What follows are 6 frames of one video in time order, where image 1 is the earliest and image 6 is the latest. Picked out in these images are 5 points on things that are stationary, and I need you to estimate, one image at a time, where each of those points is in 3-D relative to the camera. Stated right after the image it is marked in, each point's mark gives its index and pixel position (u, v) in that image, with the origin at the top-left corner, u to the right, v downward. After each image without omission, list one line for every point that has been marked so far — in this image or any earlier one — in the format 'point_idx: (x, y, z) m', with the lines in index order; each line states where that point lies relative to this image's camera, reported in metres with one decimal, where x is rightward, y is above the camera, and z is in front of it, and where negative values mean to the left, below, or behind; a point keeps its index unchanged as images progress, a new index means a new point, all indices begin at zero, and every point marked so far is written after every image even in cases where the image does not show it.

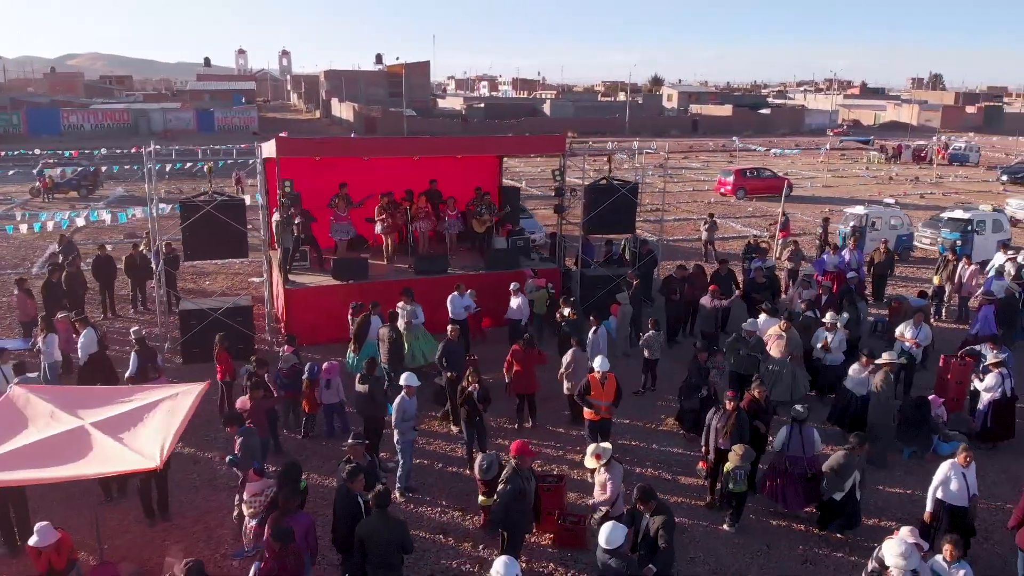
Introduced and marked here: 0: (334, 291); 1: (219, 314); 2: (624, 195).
0: (-2.4, -0.1, +11.4) m
1: (-3.7, -0.3, +10.9) m
2: (+1.6, +1.3, +12.3) m
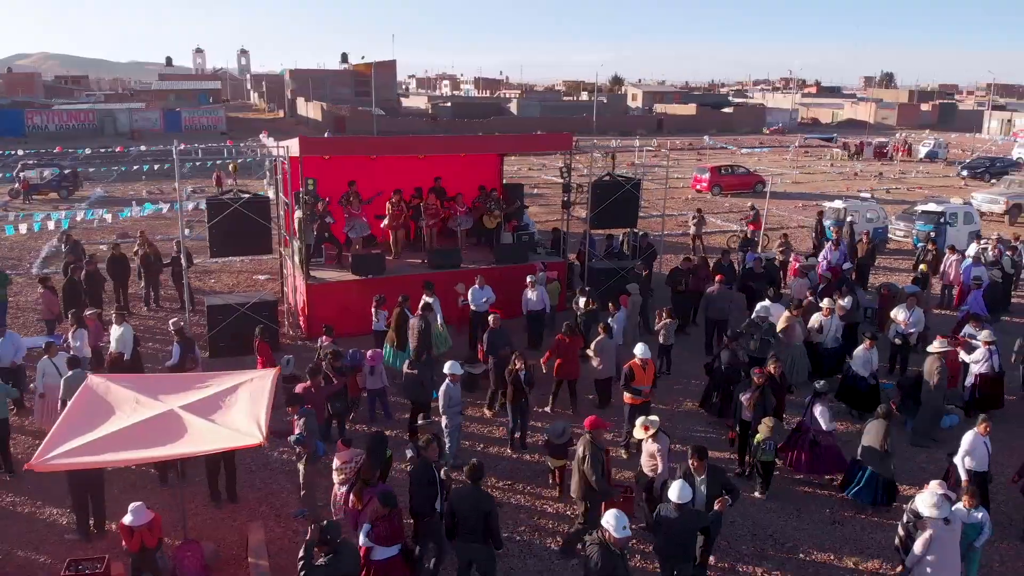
0: (-2.2, 0.0, +11.8) m
1: (-3.5, -0.3, +11.2) m
2: (+1.8, +1.4, +12.8) m
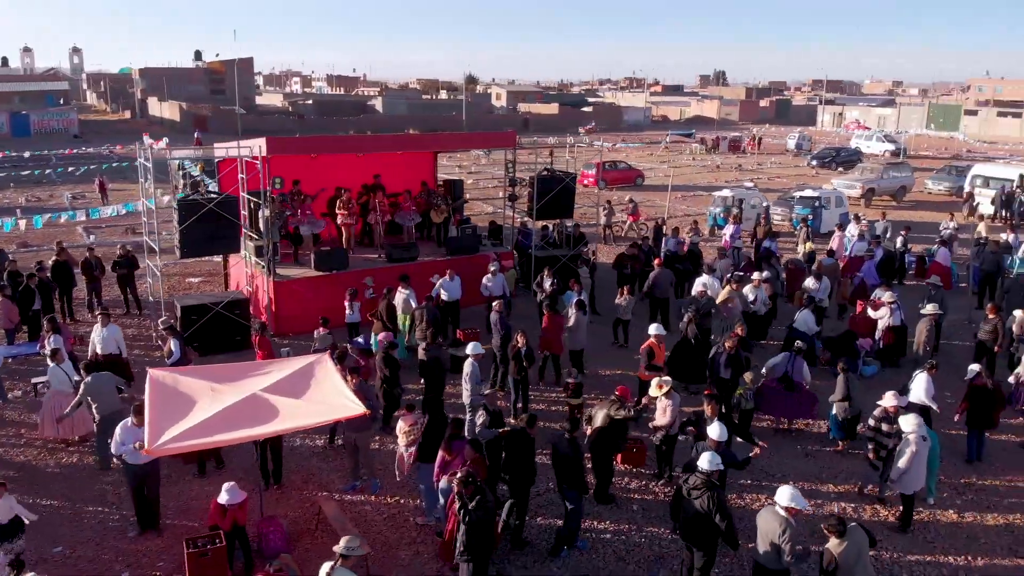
0: (-2.7, +0.1, +12.2) m
1: (-3.9, -0.3, +11.4) m
2: (+0.9, +1.7, +13.9) m
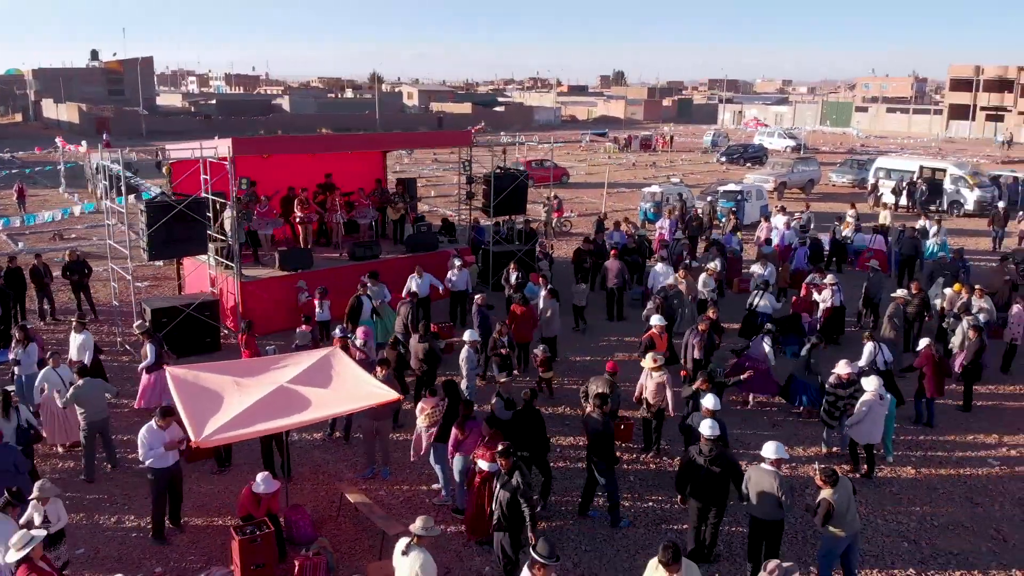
0: (-3.2, +0.1, +12.3) m
1: (-4.2, -0.3, +11.4) m
2: (+0.2, +1.8, +14.4) m
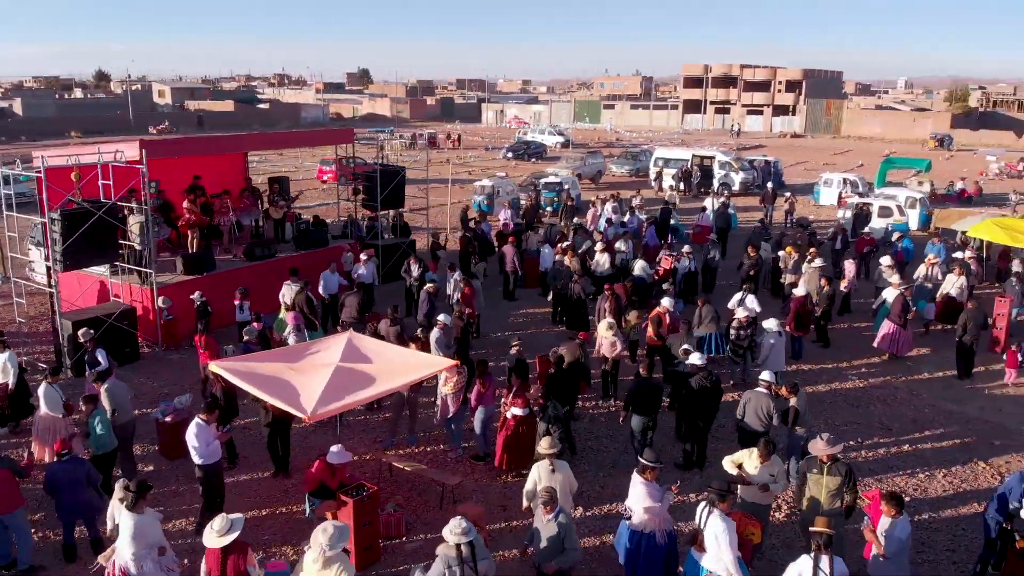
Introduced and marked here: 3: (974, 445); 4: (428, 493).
0: (-4.4, 0.0, +12.2) m
1: (-5.1, -0.4, +11.1) m
2: (-2.0, +2.0, +15.2) m
3: (+5.0, -1.7, +9.2) m
4: (-0.8, -1.9, +7.9) m
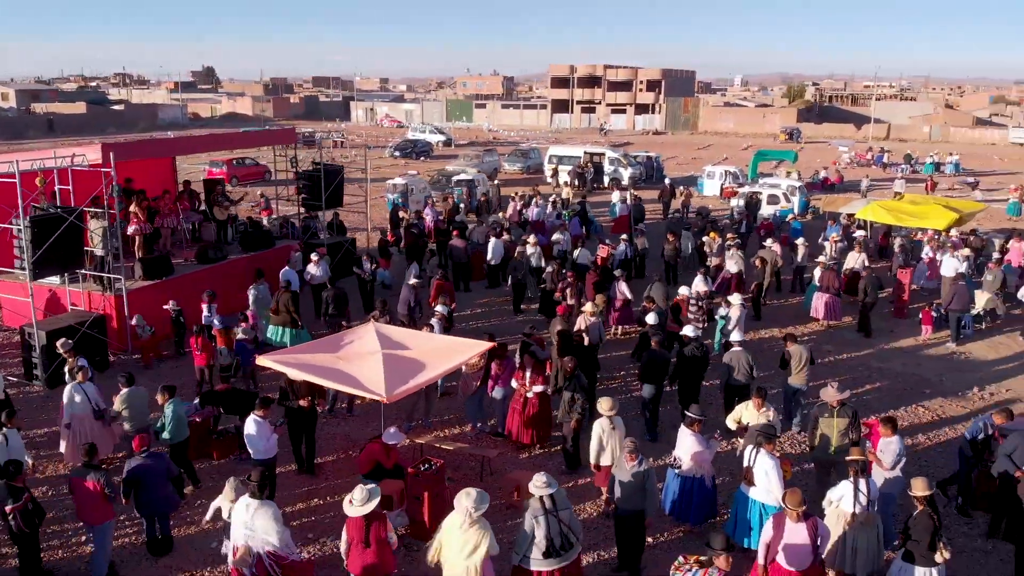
0: (-4.9, 0.0, +12.1) m
1: (-5.3, -0.5, +10.8) m
2: (-3.1, +2.0, +15.5) m
3: (+5.0, -1.3, +10.7) m
4: (-0.5, -1.8, +8.4) m
